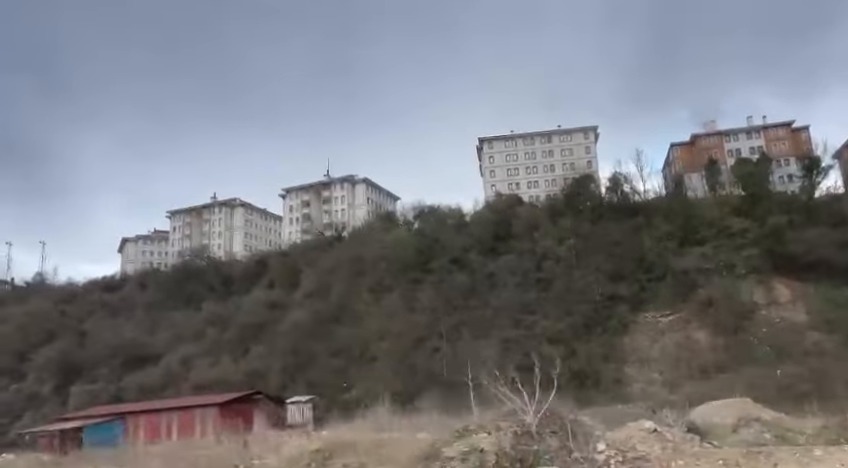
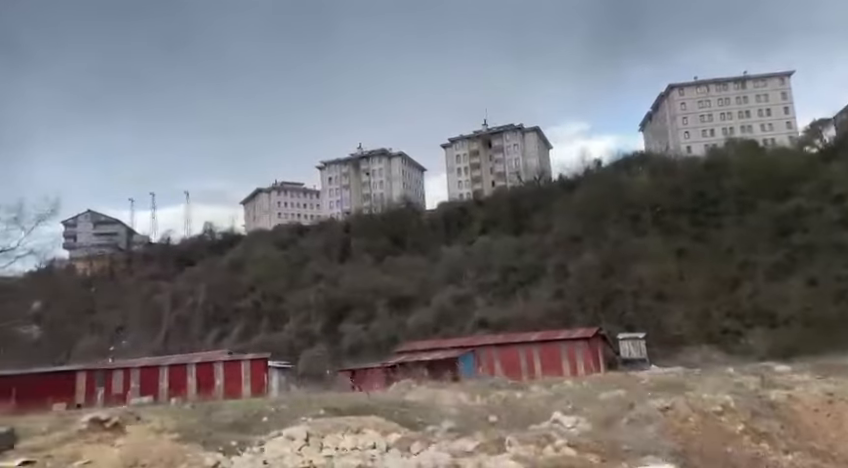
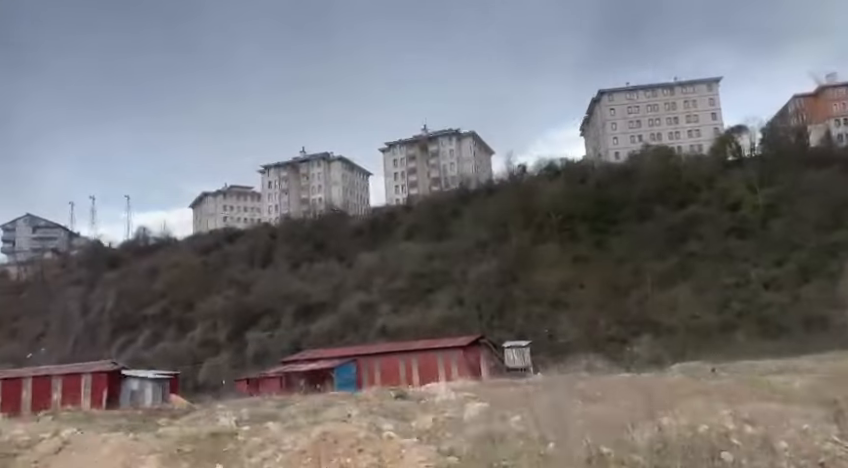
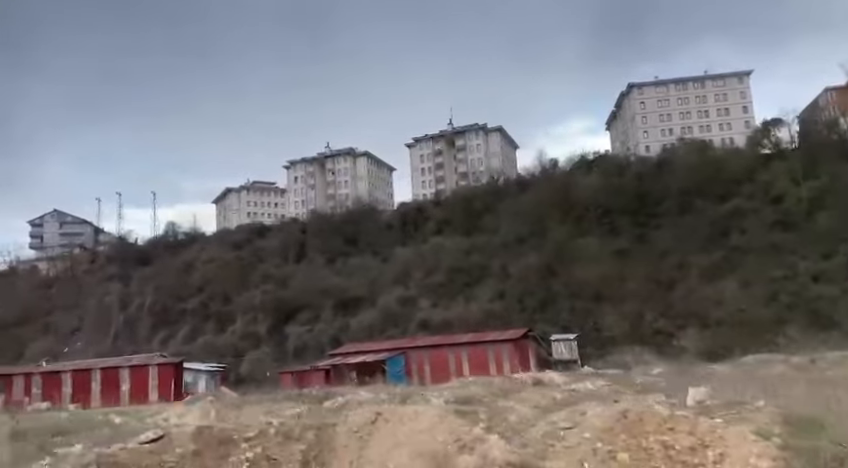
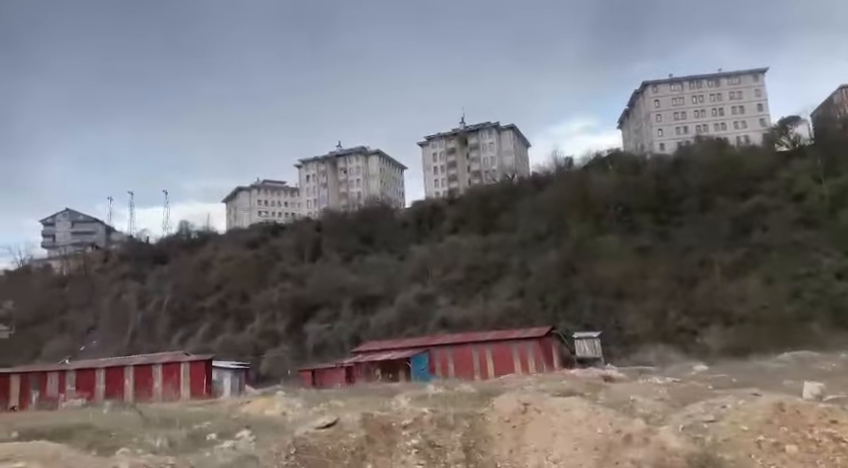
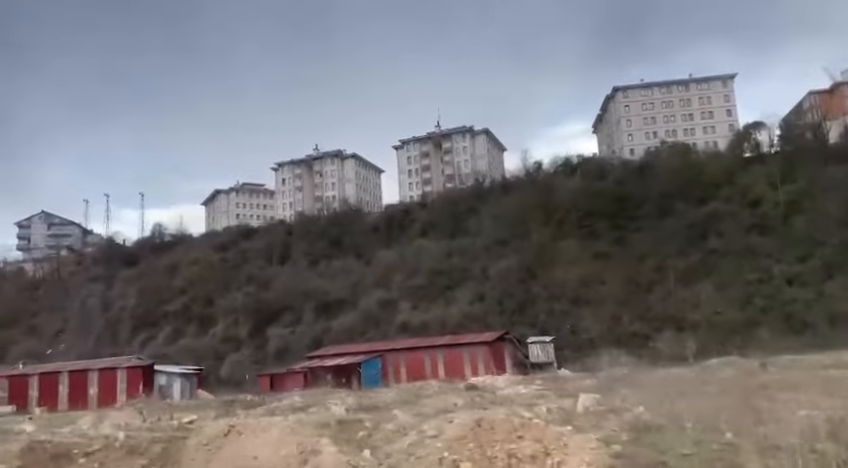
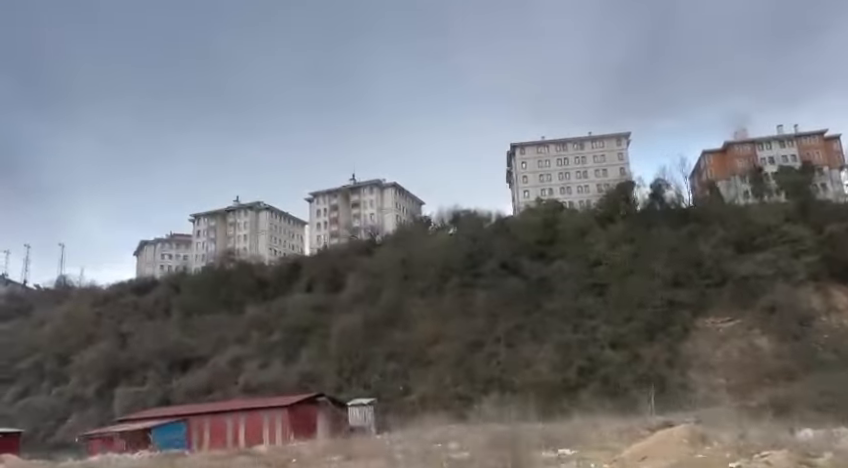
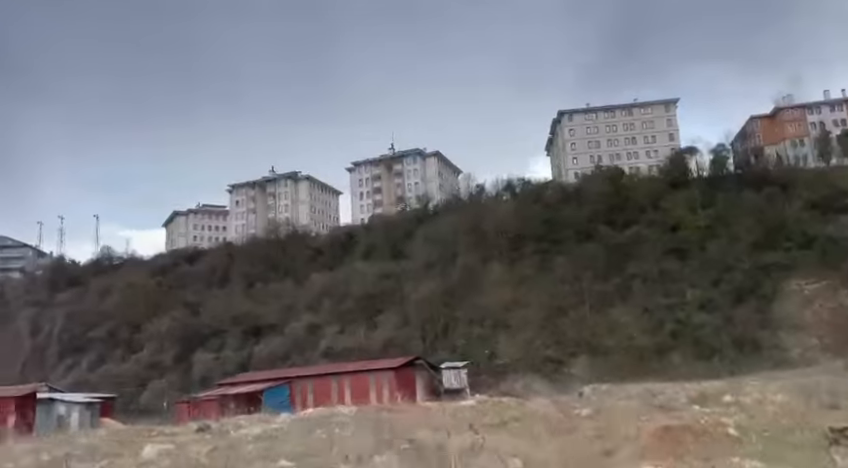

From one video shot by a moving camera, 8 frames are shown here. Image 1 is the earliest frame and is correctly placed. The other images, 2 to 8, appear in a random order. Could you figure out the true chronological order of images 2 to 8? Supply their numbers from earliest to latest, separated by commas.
7, 8, 3, 6, 4, 5, 2
